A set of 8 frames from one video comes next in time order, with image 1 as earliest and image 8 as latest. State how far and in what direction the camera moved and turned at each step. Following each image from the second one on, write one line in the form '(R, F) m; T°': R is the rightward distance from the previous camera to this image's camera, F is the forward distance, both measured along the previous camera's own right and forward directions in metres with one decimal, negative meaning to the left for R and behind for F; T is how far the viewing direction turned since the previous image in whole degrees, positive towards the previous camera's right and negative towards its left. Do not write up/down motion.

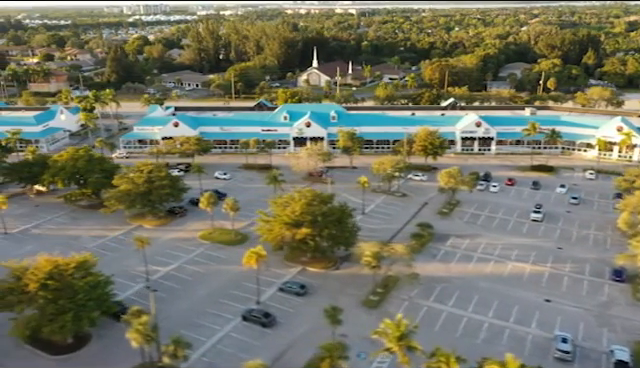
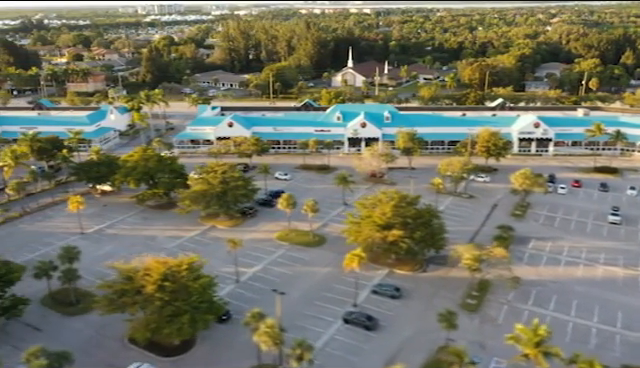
(-5.4, +0.2) m; -1°
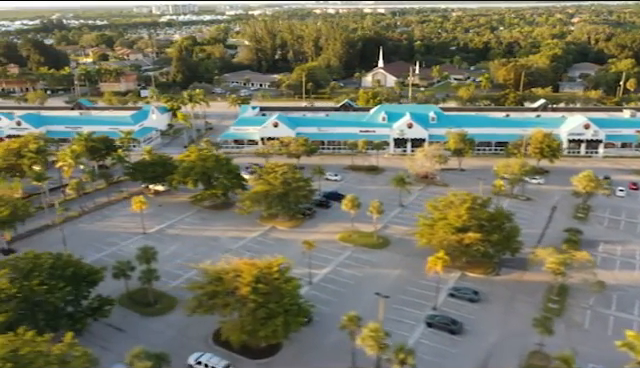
(-4.2, +0.2) m; -1°
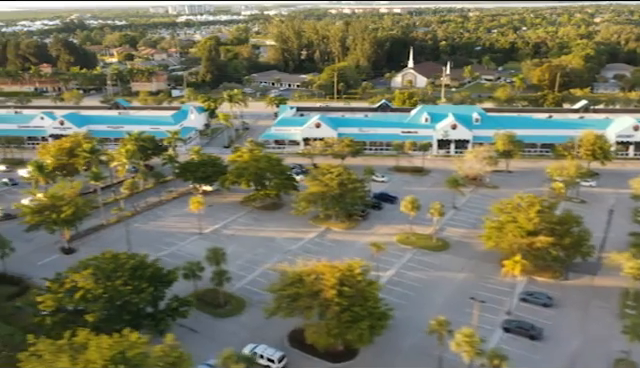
(-3.6, +0.2) m; -1°
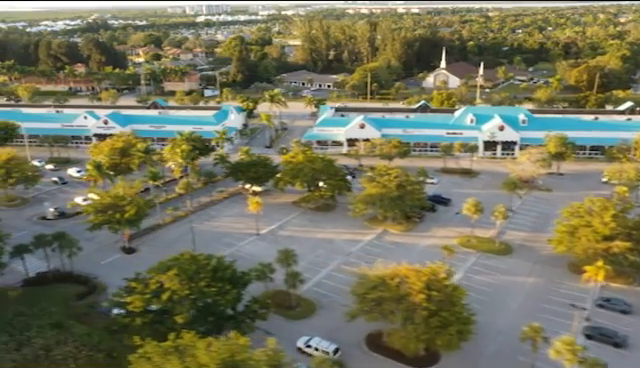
(-3.6, +0.3) m; -1°
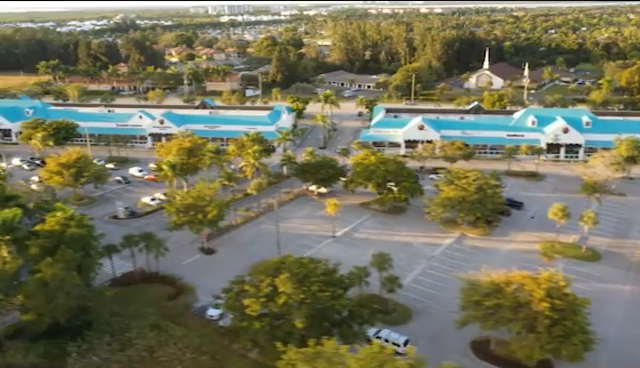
(-4.8, +0.4) m; -2°
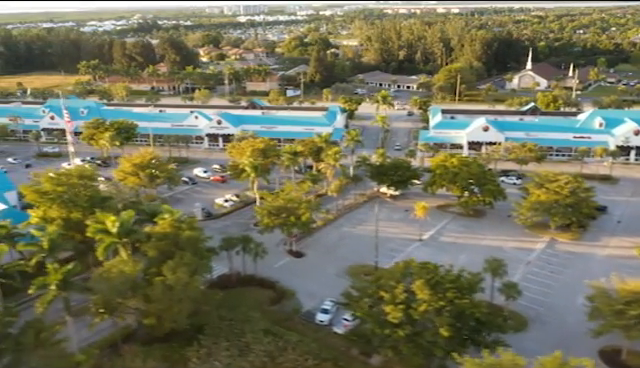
(-6.0, +0.6) m; -1°
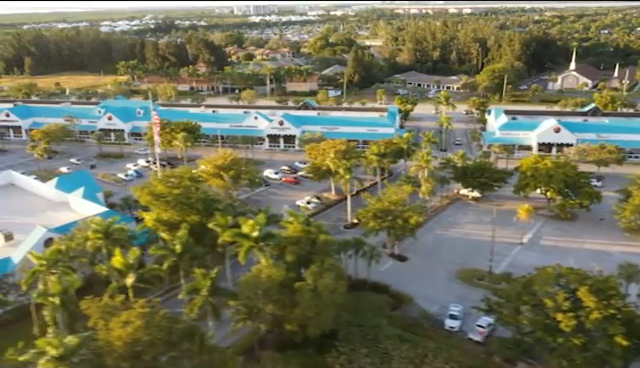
(-7.3, +0.6) m; 0°
